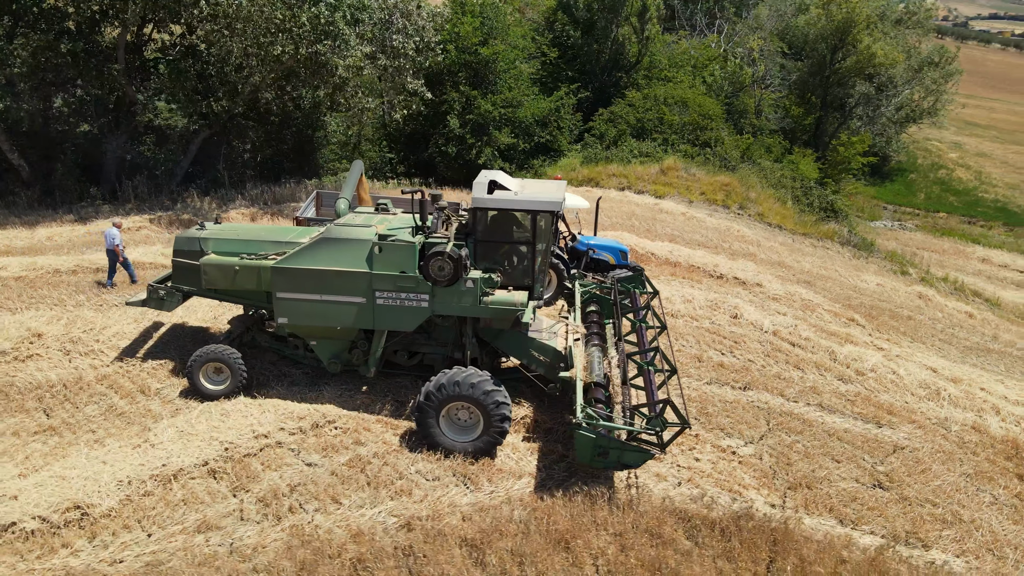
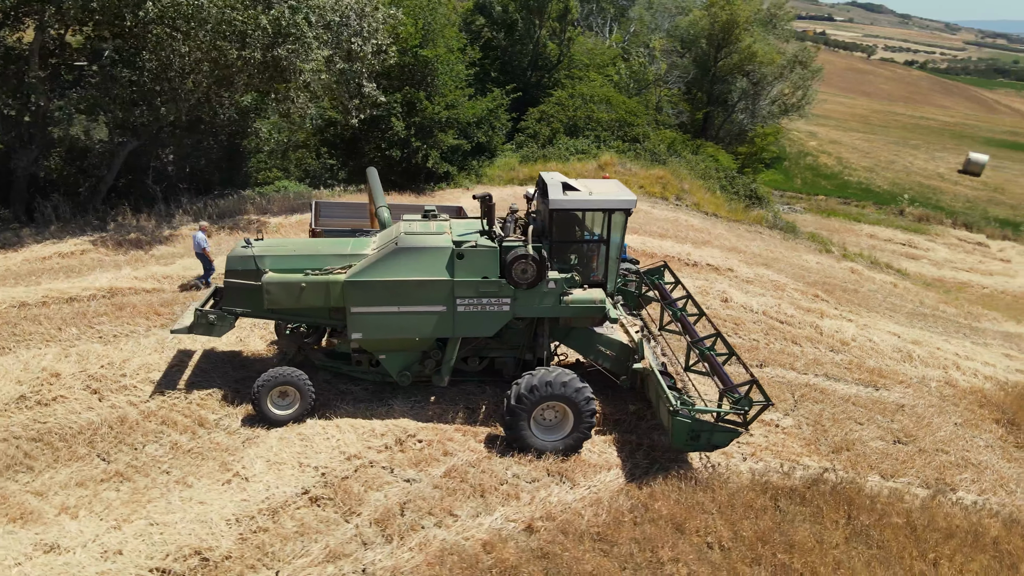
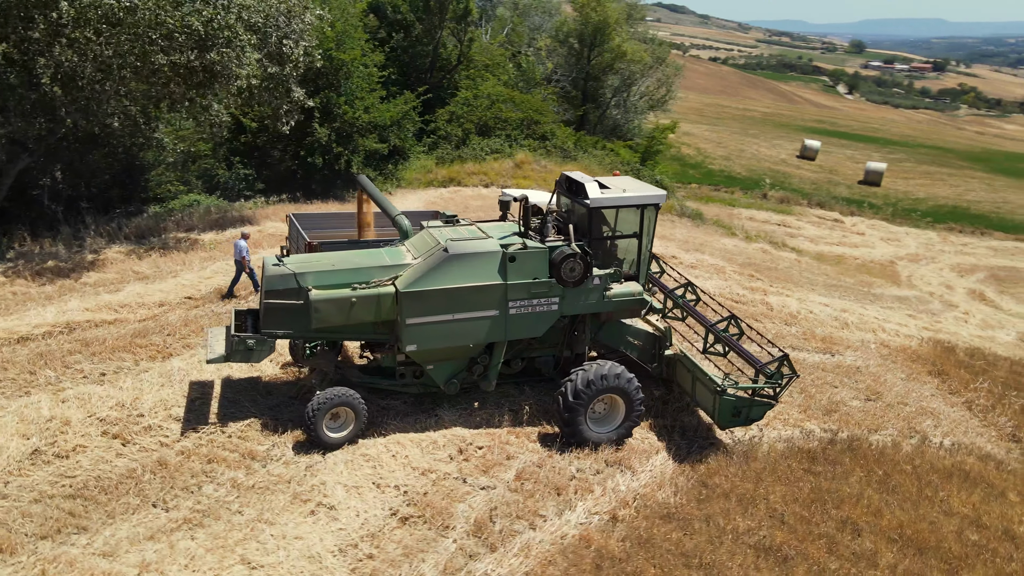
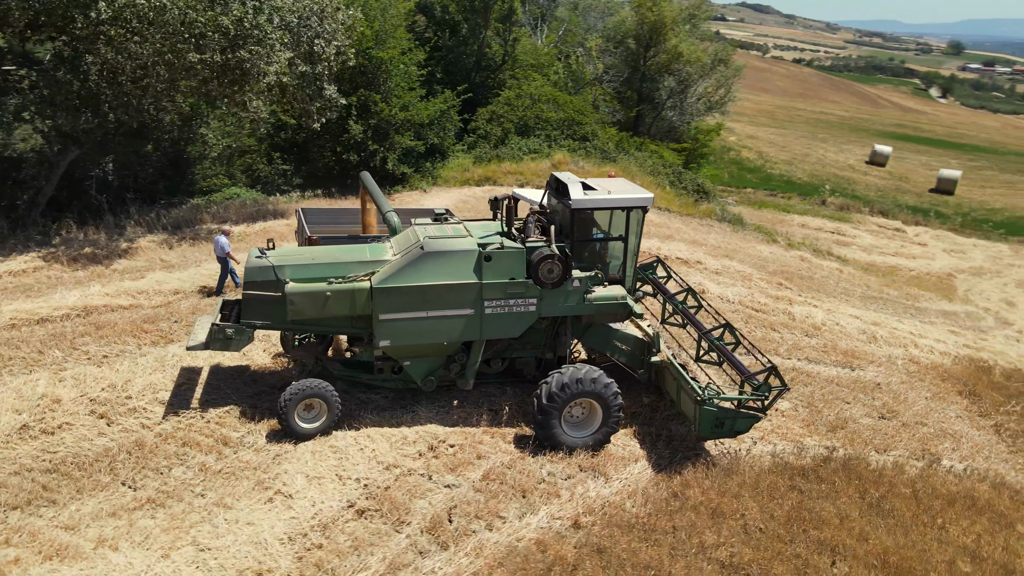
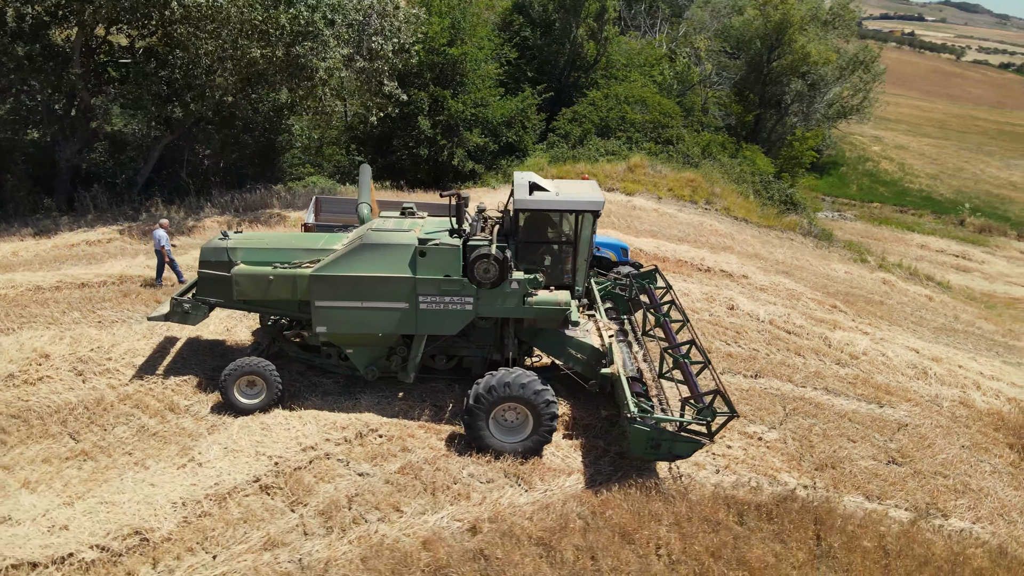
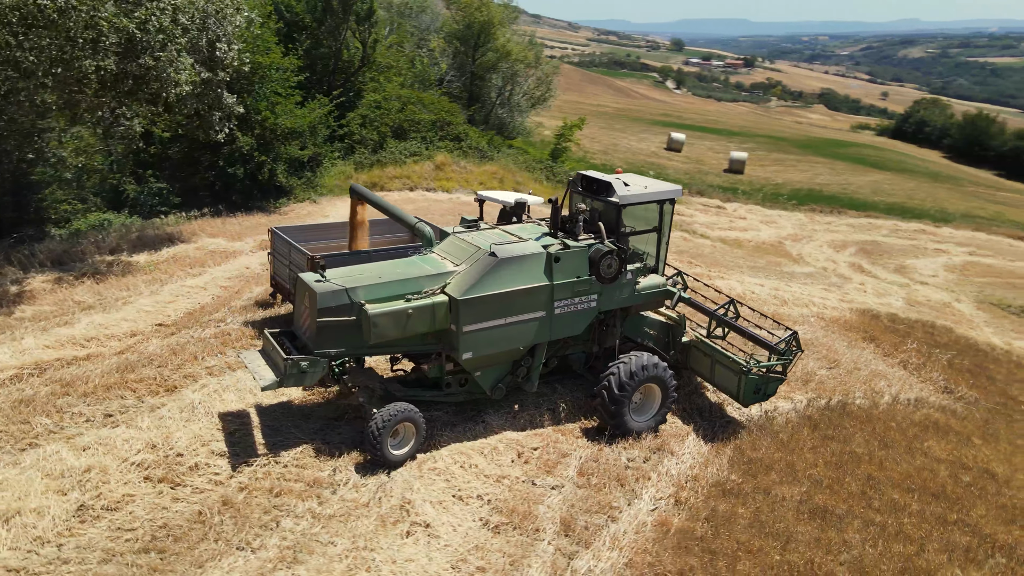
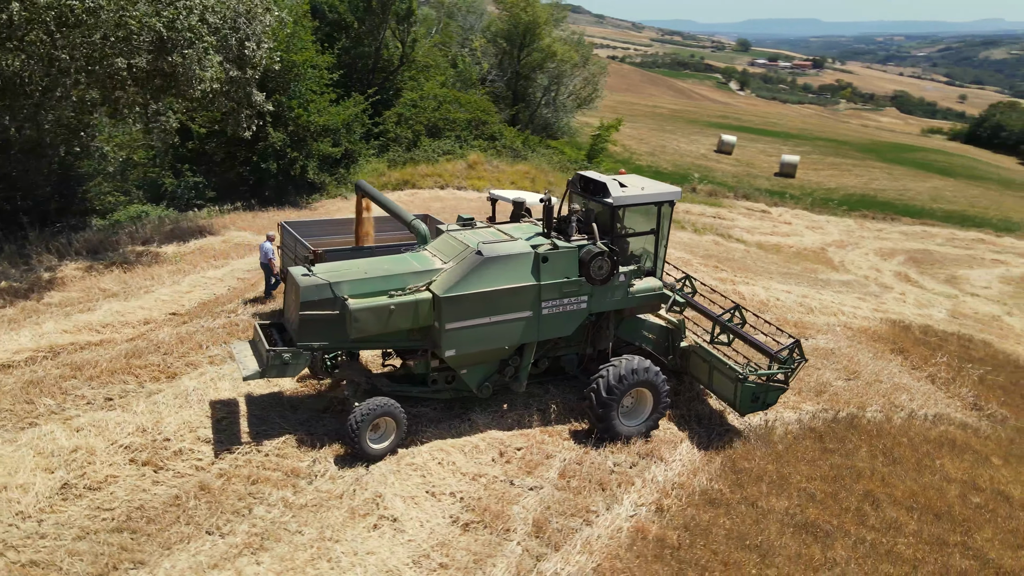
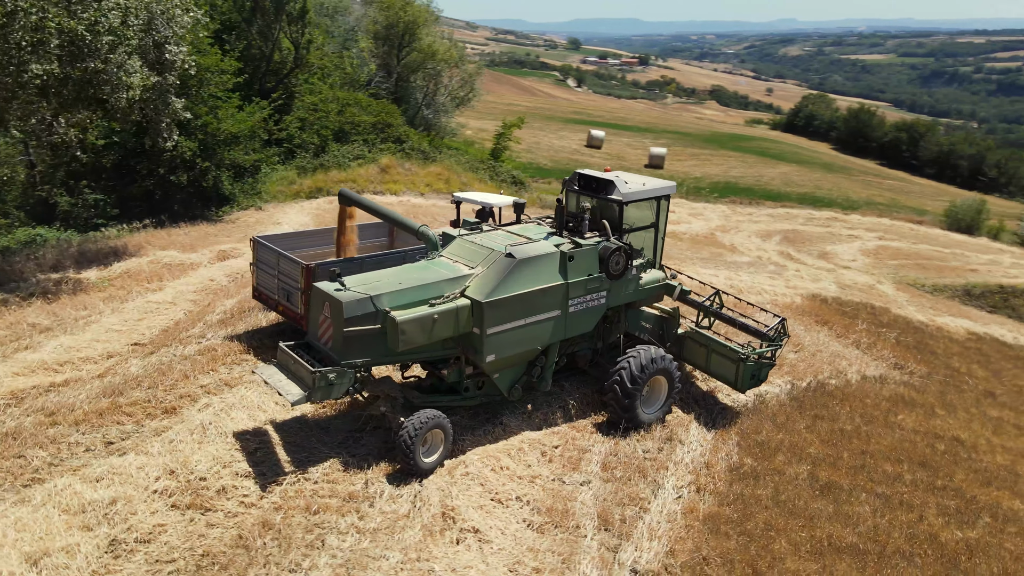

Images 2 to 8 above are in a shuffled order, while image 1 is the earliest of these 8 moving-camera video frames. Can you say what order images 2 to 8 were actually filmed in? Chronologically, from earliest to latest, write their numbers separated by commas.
5, 2, 4, 3, 7, 6, 8
